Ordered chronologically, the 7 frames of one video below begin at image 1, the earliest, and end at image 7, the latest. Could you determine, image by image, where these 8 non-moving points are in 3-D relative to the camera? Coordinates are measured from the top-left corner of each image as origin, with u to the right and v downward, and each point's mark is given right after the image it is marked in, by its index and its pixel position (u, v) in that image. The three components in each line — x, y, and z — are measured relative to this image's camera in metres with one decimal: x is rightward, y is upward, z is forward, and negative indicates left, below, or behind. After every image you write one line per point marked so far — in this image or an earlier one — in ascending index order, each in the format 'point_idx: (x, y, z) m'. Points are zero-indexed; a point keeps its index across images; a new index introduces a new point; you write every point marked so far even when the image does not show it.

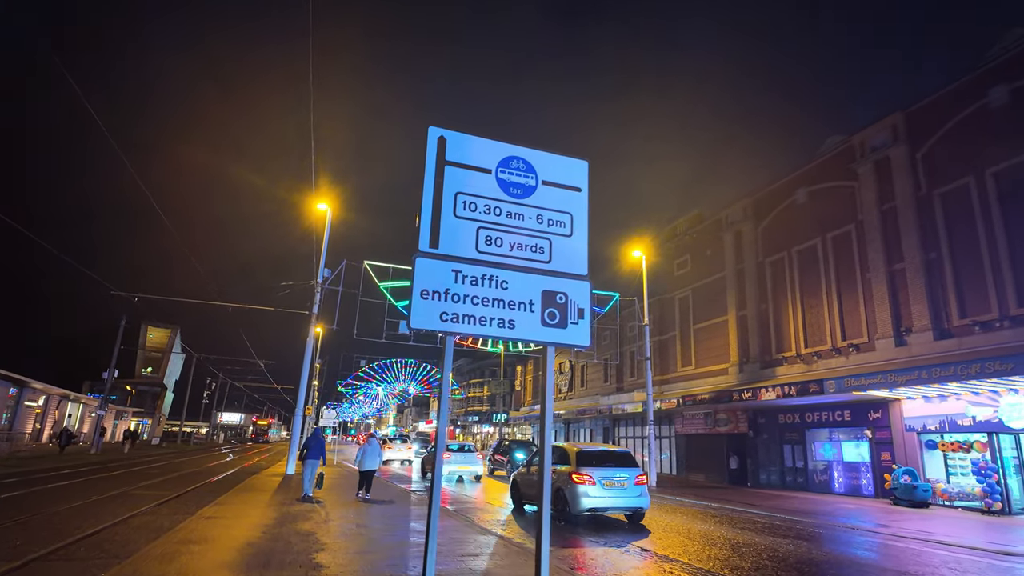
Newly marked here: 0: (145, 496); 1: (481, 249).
0: (-8.0, -4.6, +12.4) m
1: (-0.3, +0.3, +4.9) m
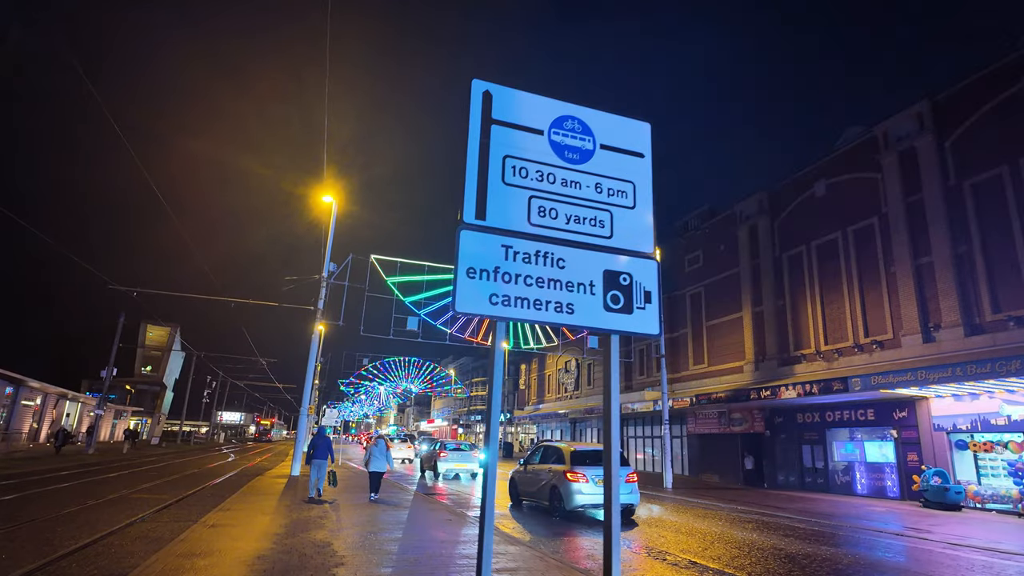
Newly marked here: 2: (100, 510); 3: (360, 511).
0: (-7.5, -4.4, +11.7) m
1: (+0.2, +0.5, +4.2) m
2: (-7.8, -4.2, +10.7) m
3: (-3.0, -4.3, +11.1) m
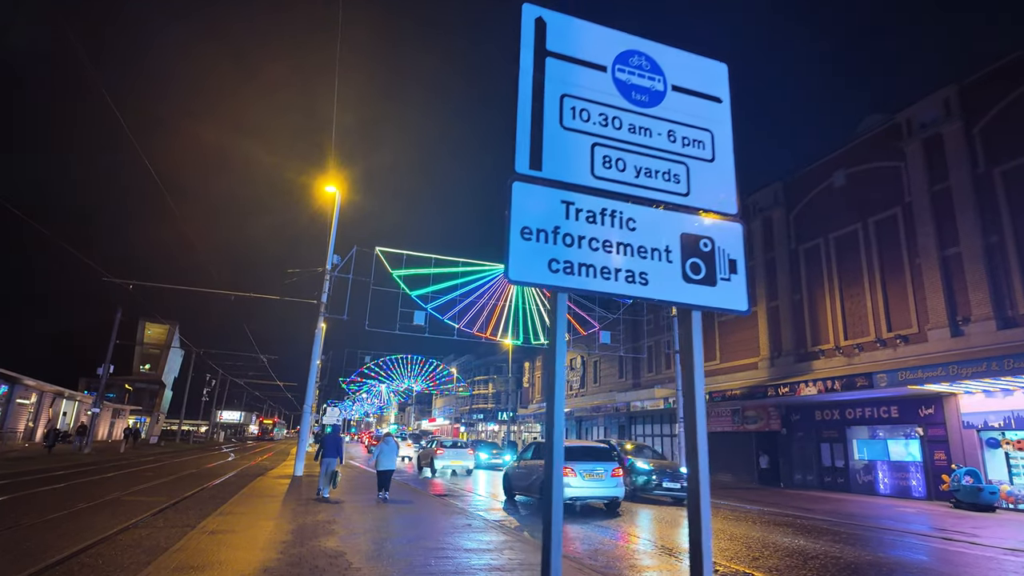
0: (-7.2, -4.2, +11.0) m
1: (+0.5, +0.7, +3.5) m
2: (-7.4, -4.0, +10.0) m
3: (-2.7, -4.1, +10.4) m
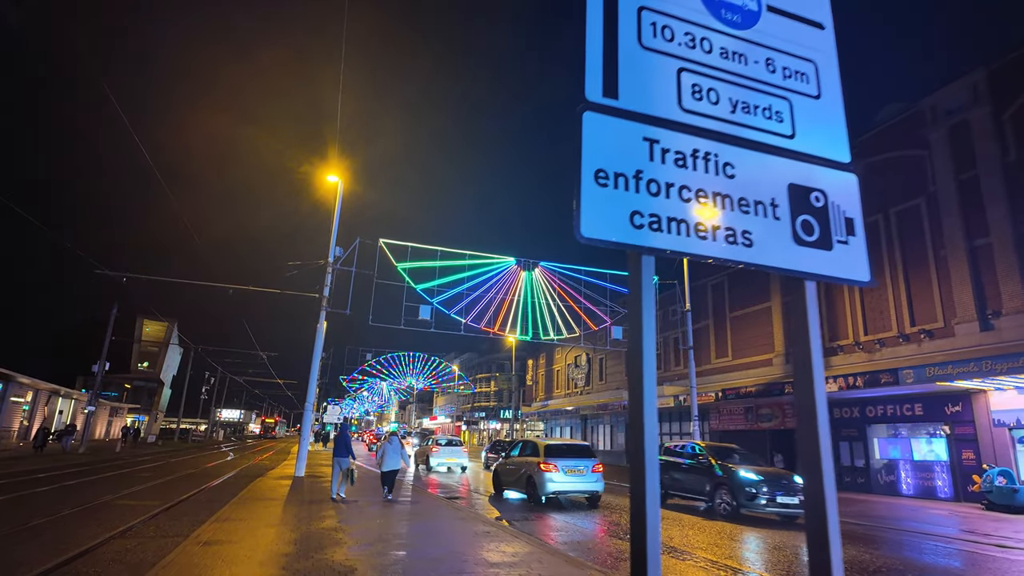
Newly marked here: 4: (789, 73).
0: (-6.9, -4.0, +10.3) m
1: (+0.9, +0.9, +2.8) m
2: (-7.1, -3.8, +9.3) m
3: (-2.3, -3.9, +9.6) m
4: (+1.5, +1.2, +3.1) m
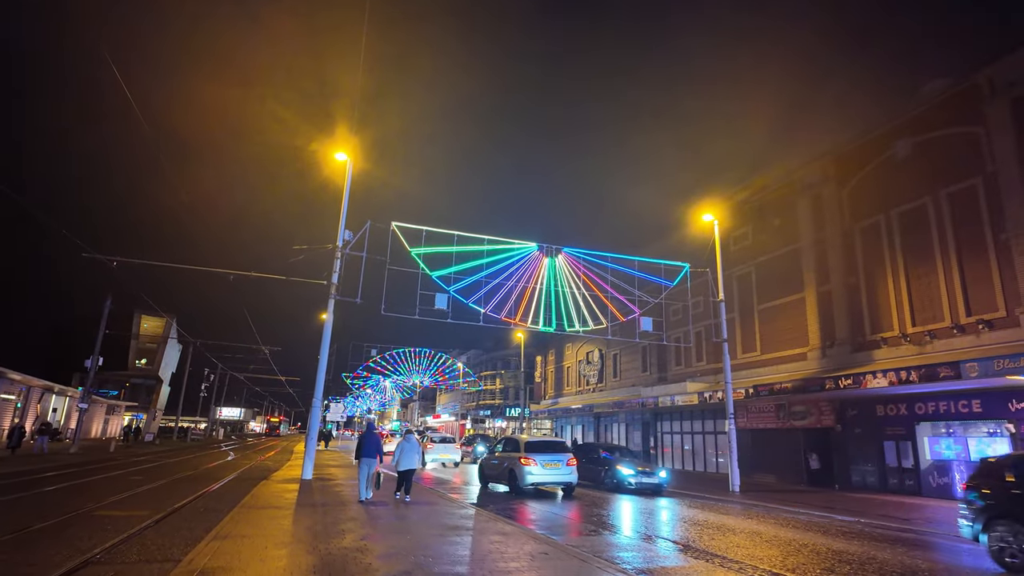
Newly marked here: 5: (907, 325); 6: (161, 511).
0: (-6.1, -3.6, +8.9) m
1: (+1.6, +1.2, +1.3) m
2: (-6.4, -3.4, +7.9) m
3: (-1.6, -3.5, +8.2) m
4: (+2.2, +1.5, +1.6) m
5: (+13.5, -1.2, +19.4) m
6: (-5.9, -3.7, +9.6) m
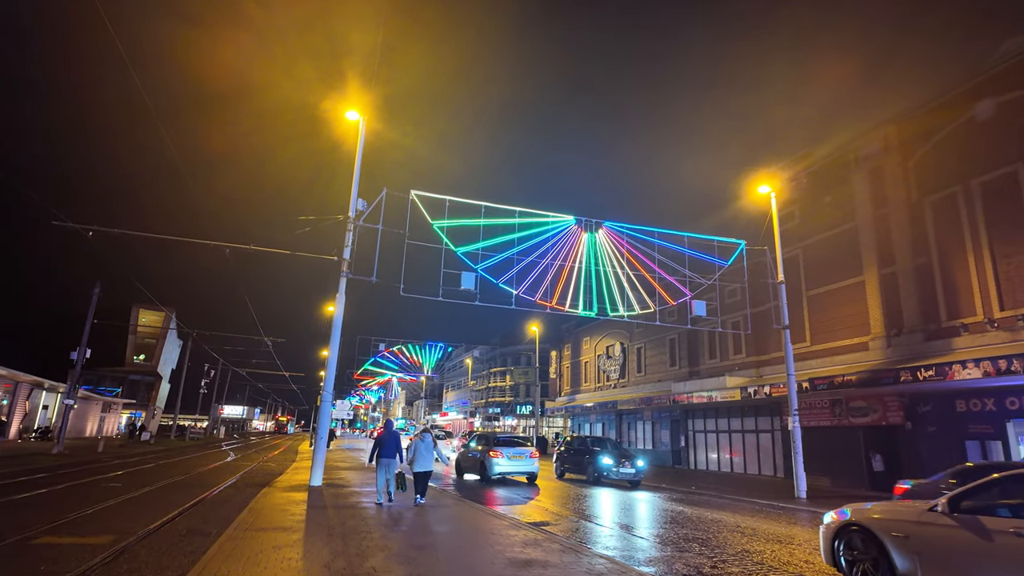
0: (-5.2, -3.0, +6.7) m
1: (+2.5, +1.8, -0.9) m
2: (-5.4, -2.9, +5.6) m
3: (-0.6, -3.0, +6.0) m
4: (+3.1, +2.1, -0.7) m
5: (+14.5, -0.6, +17.1) m
6: (-4.9, -3.2, +7.4) m
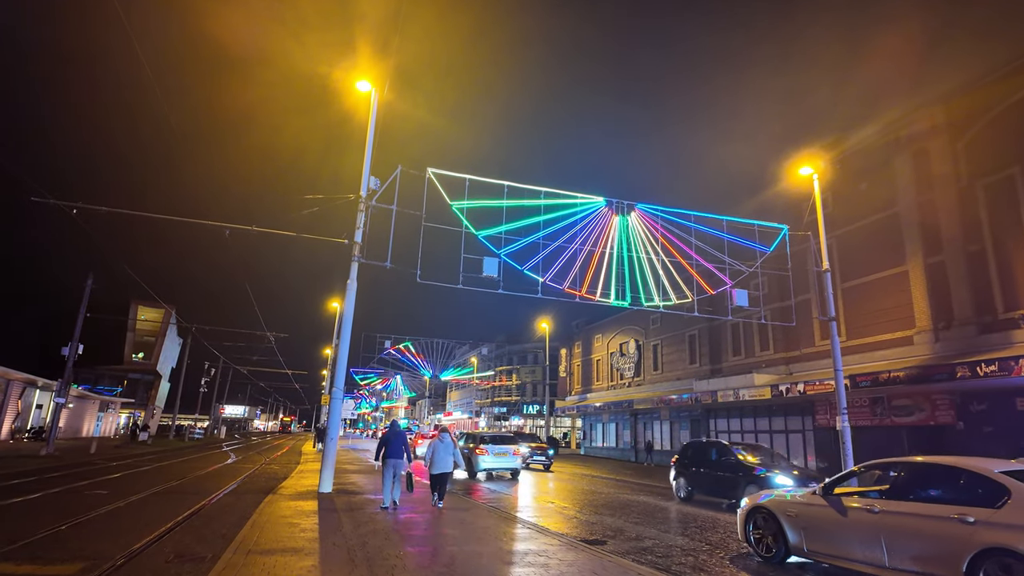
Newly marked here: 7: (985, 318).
0: (-4.5, -2.7, +5.3) m
1: (+3.1, +2.1, -2.3) m
2: (-4.8, -2.5, +4.3) m
3: (0.0, -2.6, +4.6) m
4: (+3.8, +2.4, -2.0) m
5: (+15.2, -0.3, +15.7) m
6: (-4.3, -2.8, +6.0) m
7: (+14.5, -0.9, +17.5) m
